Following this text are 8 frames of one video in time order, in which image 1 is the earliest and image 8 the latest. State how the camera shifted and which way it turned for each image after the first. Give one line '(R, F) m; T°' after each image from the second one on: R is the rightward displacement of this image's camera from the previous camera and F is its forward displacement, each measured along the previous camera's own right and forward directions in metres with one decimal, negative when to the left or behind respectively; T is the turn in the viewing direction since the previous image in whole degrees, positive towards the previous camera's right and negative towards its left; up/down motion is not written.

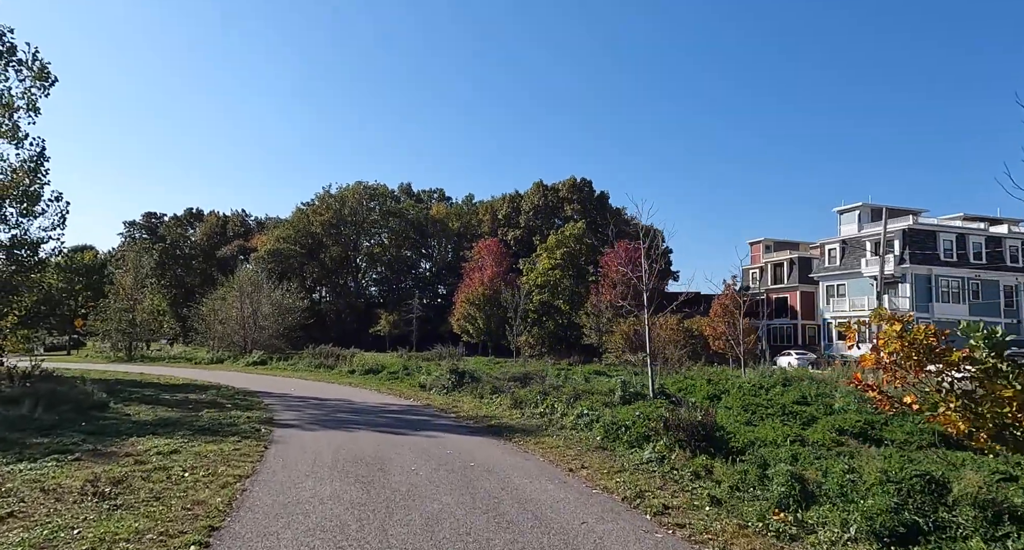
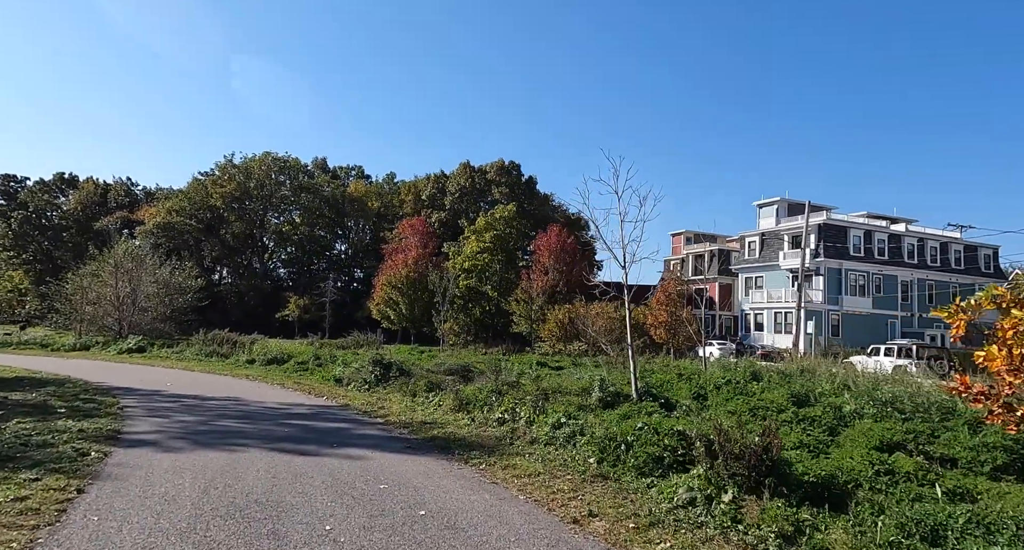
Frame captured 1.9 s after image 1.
(-0.4, +2.7) m; +7°
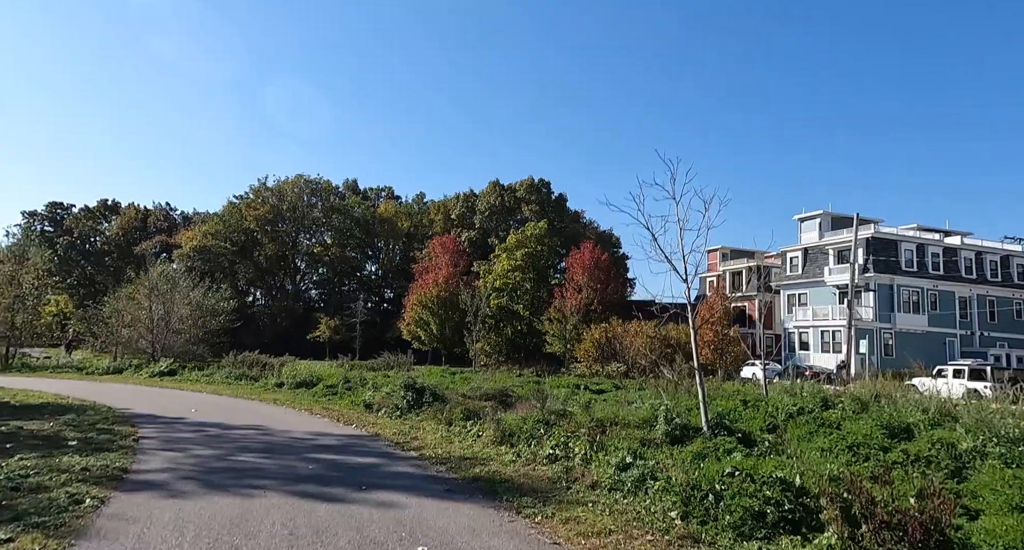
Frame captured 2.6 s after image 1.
(-0.2, +1.0) m; -2°
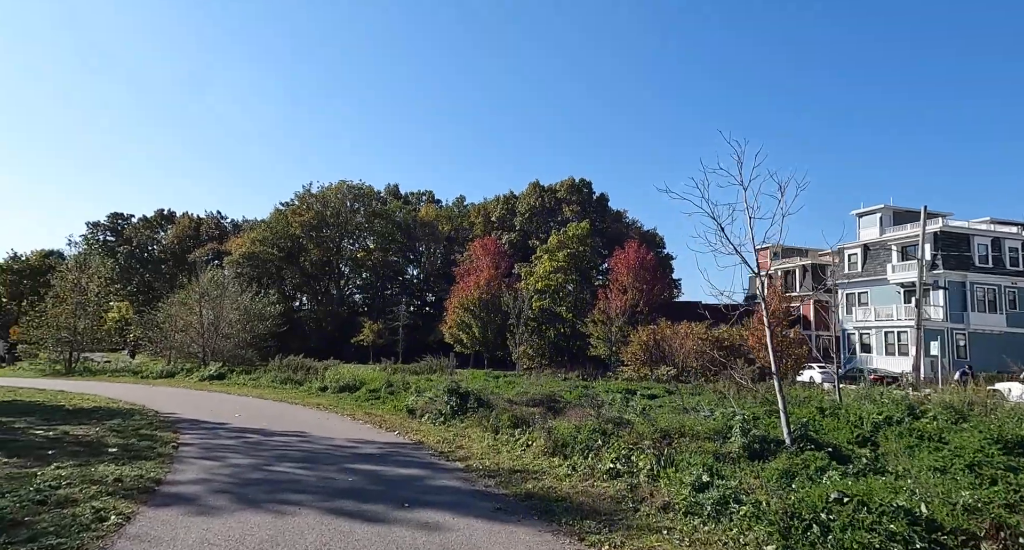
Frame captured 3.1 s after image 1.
(-0.1, +0.6) m; -3°
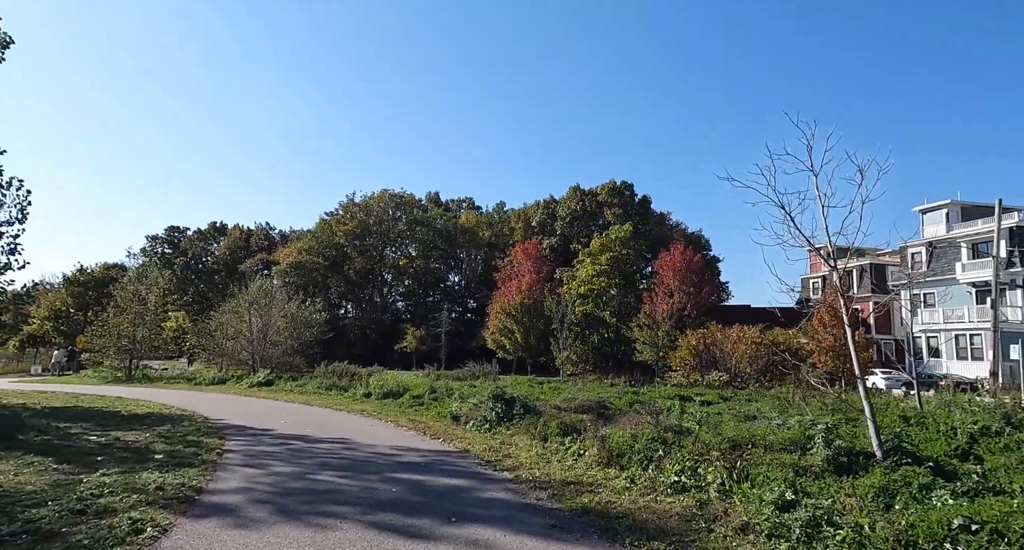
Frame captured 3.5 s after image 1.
(-0.1, +0.4) m; -3°
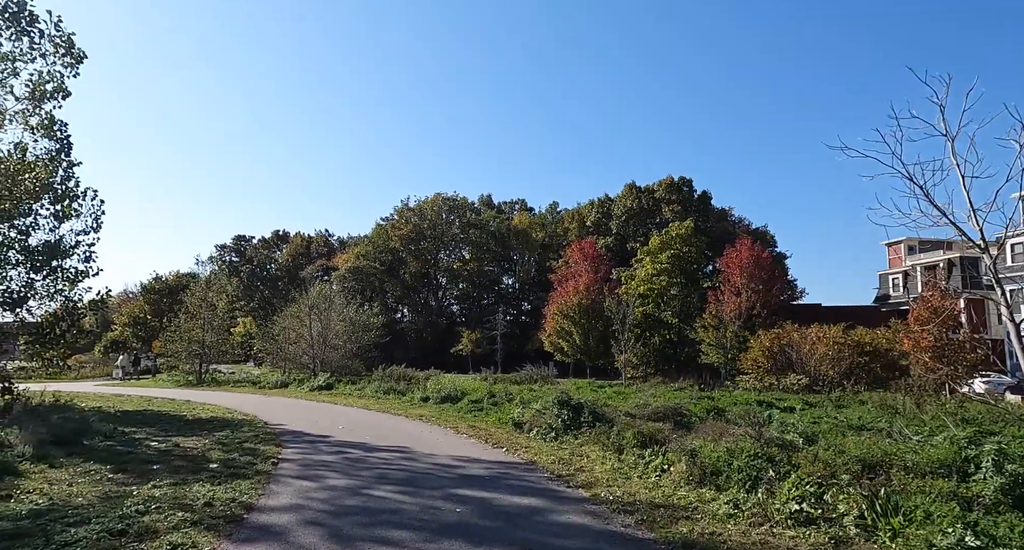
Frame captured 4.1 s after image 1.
(-0.2, +0.8) m; -4°
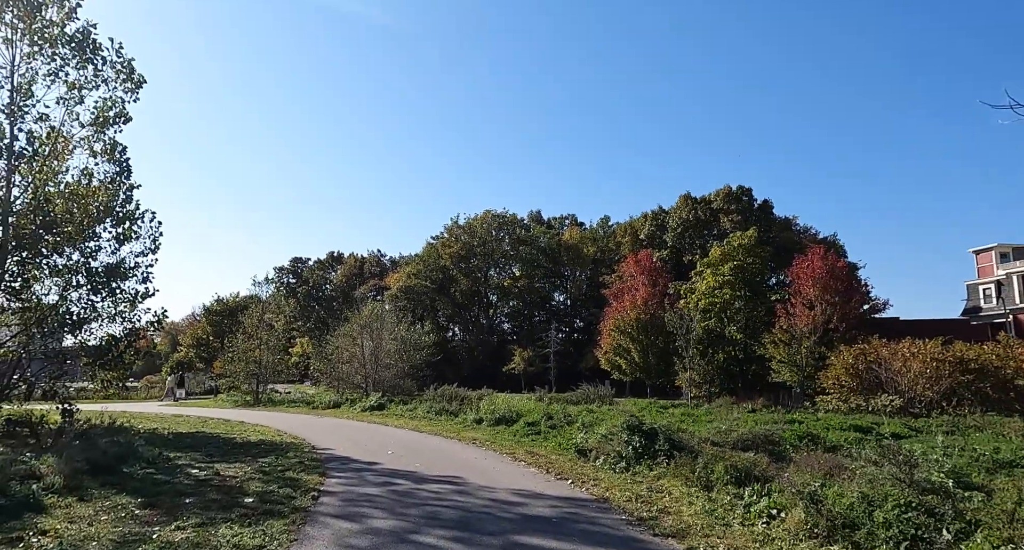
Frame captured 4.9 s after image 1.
(-0.2, +1.1) m; -4°
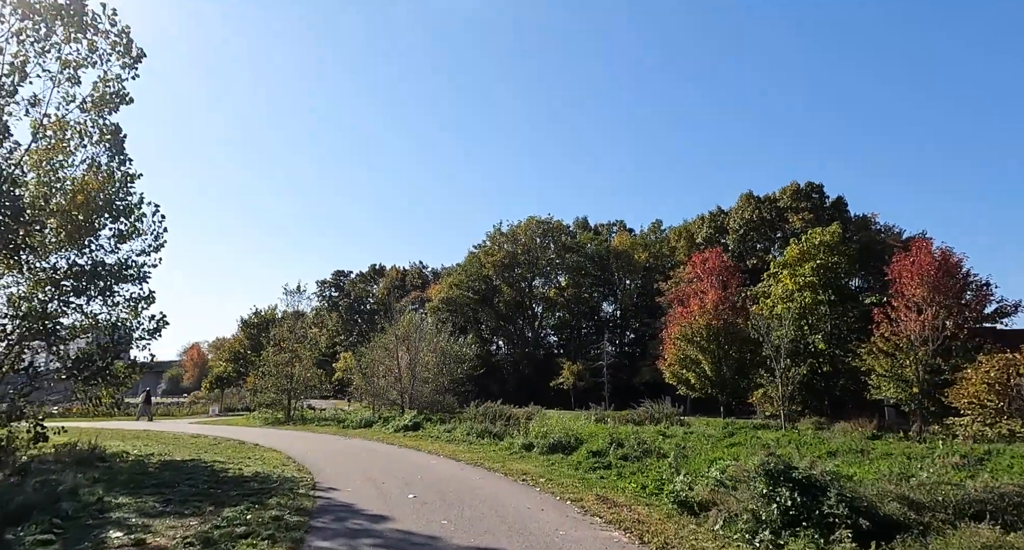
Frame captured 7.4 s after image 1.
(-0.3, +3.7) m; -4°
